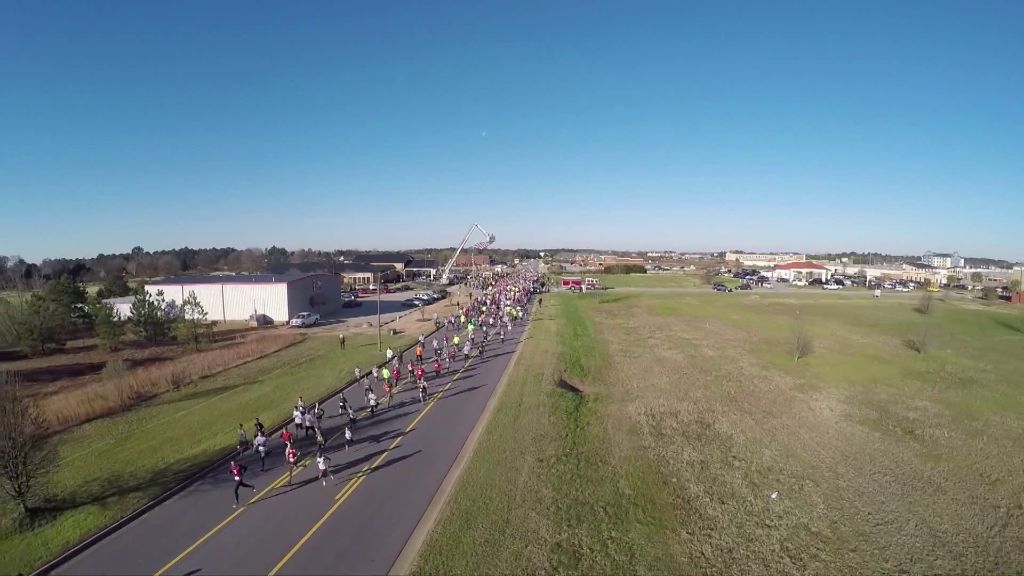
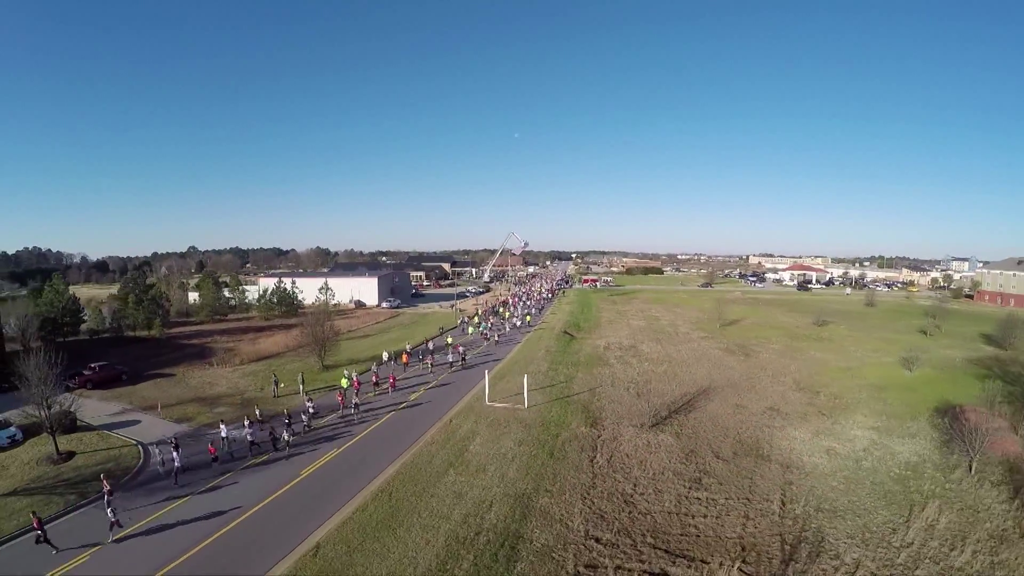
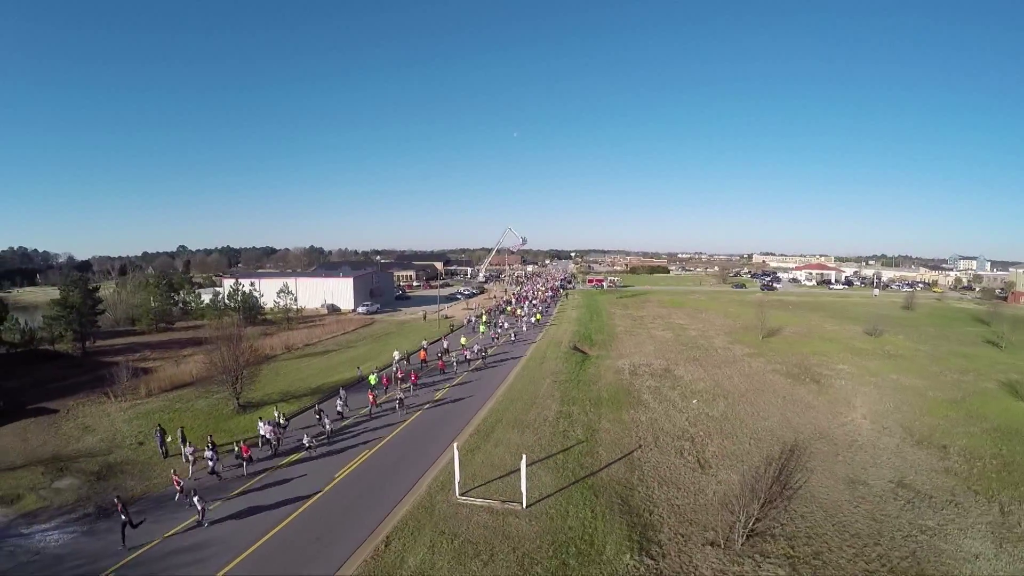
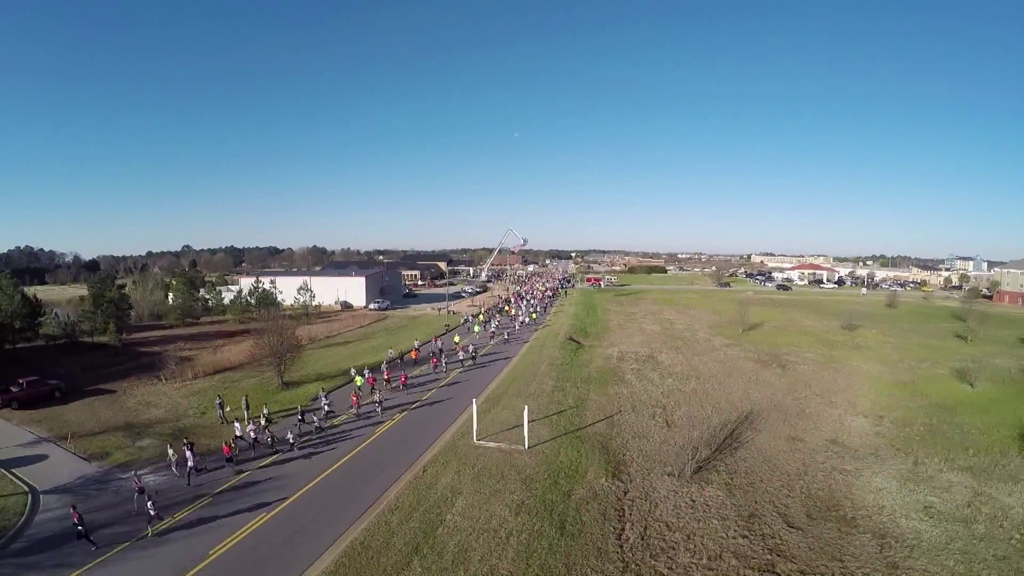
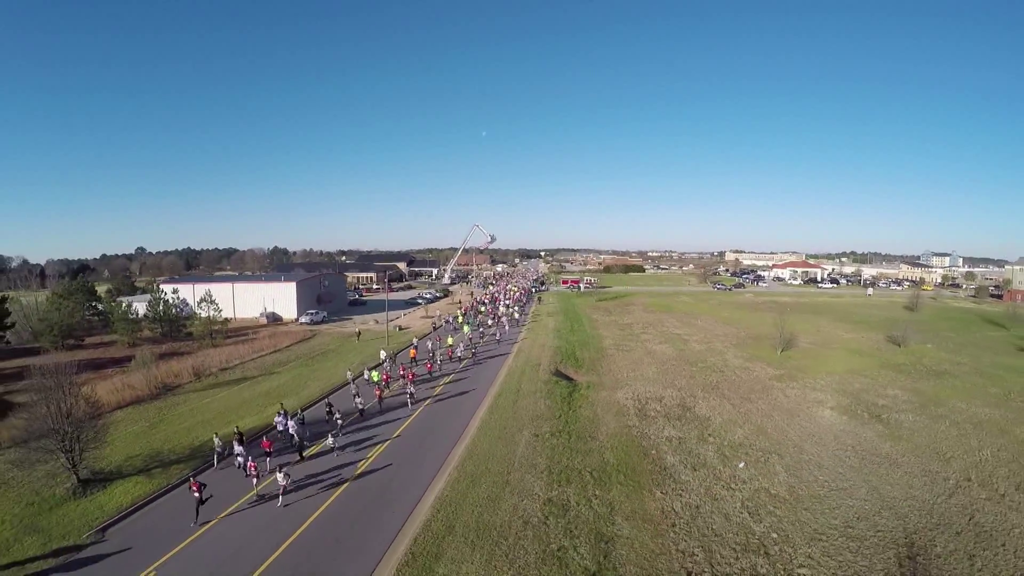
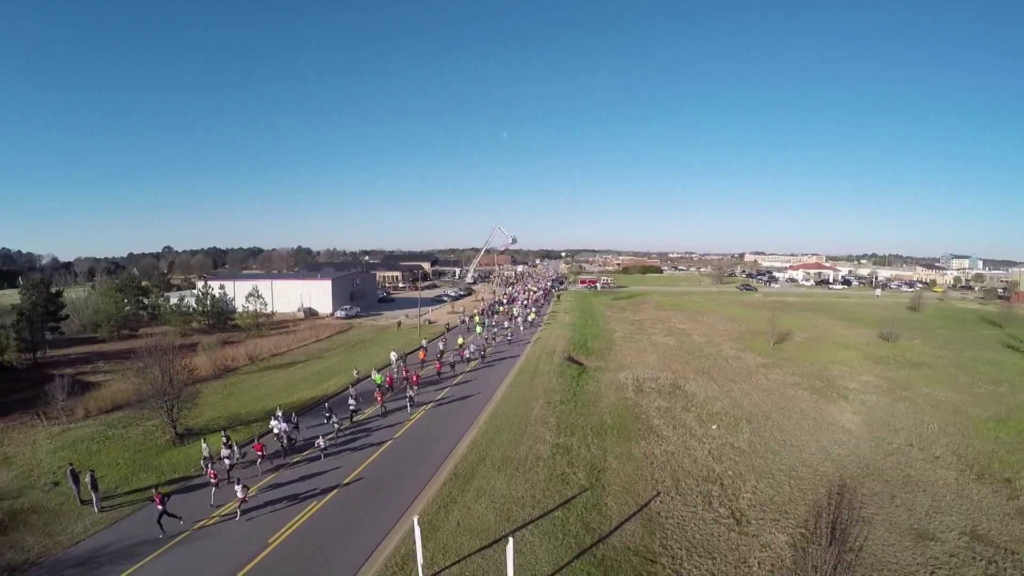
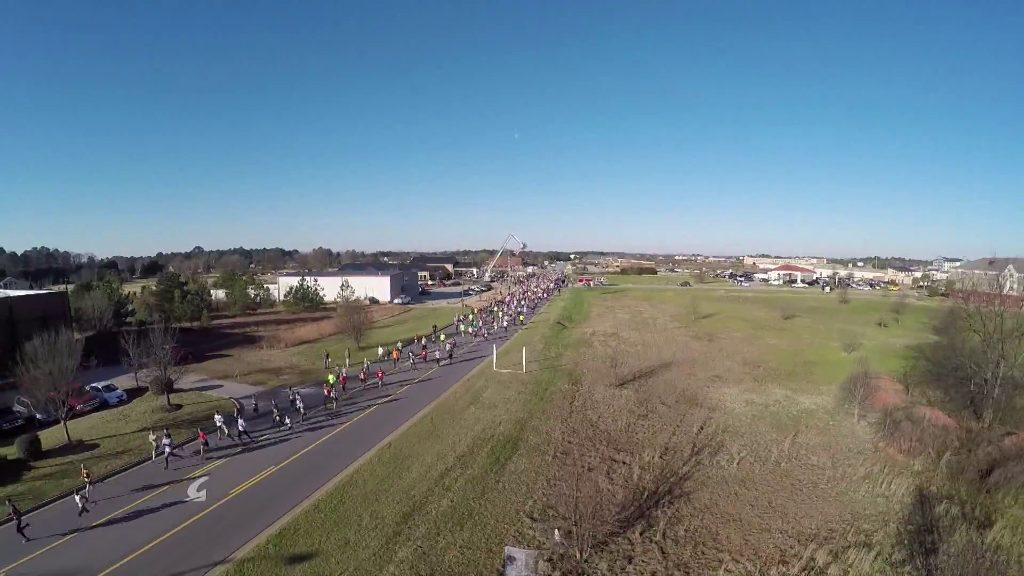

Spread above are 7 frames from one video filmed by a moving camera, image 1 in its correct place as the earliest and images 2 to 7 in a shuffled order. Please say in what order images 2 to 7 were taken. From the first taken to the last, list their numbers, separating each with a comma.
5, 6, 3, 4, 2, 7
